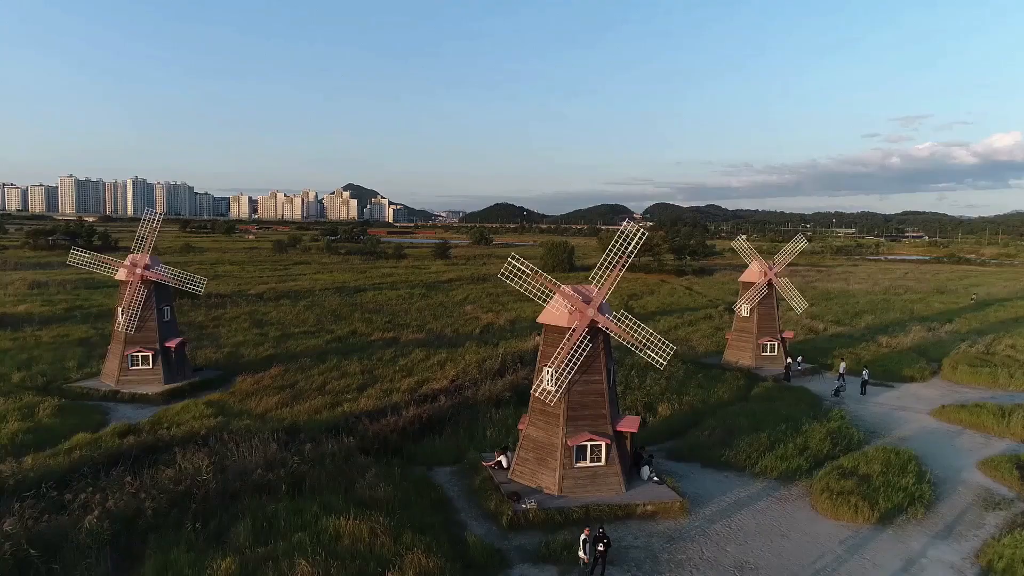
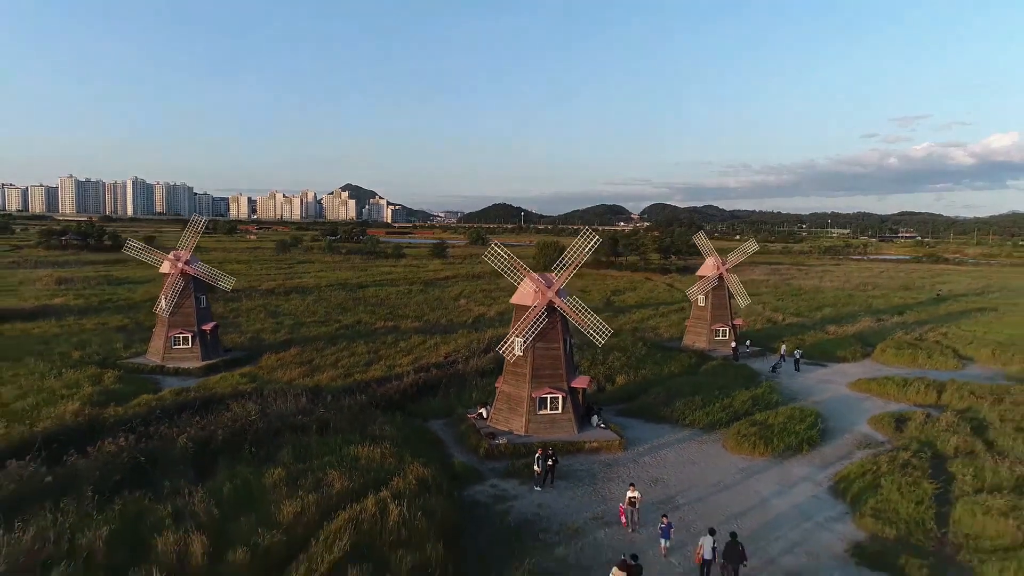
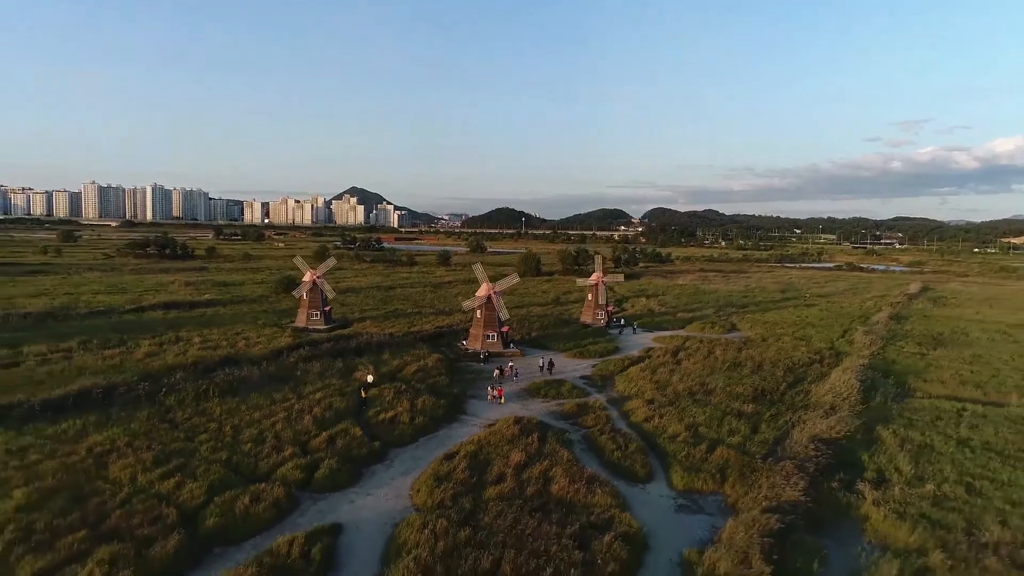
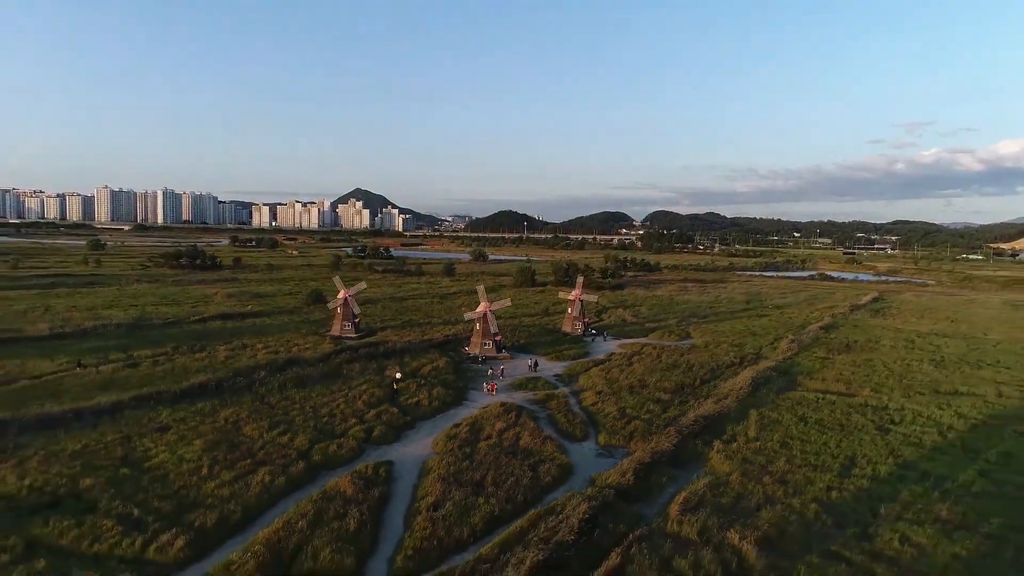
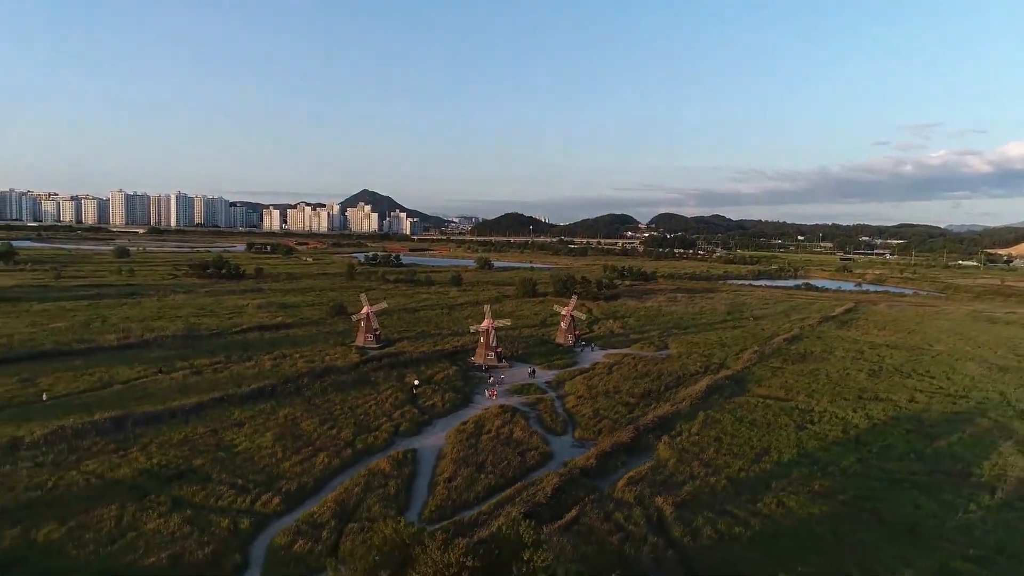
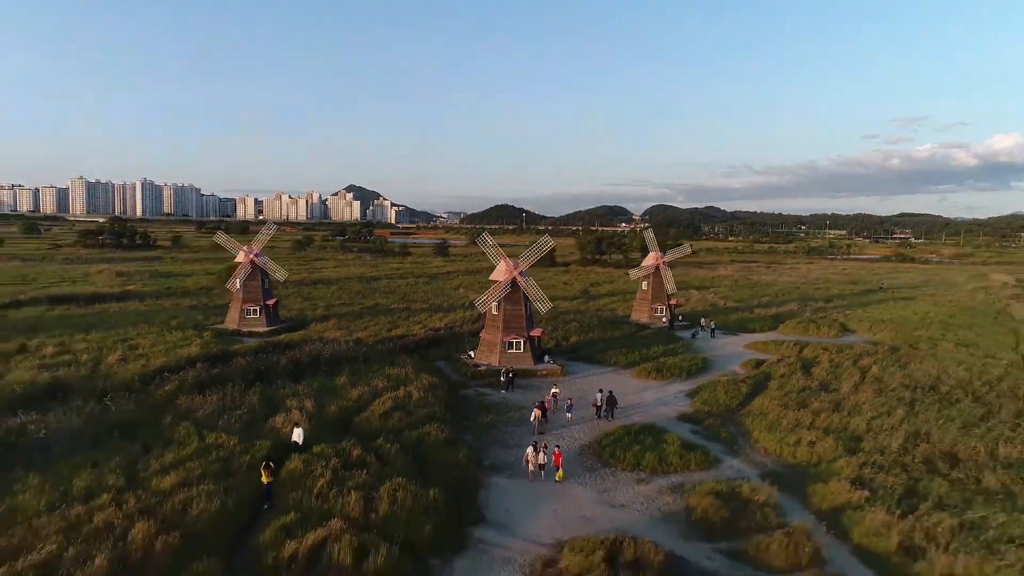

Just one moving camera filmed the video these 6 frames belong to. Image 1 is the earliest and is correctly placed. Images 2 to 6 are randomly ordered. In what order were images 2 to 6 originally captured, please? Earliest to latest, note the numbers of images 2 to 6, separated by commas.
2, 6, 3, 4, 5
